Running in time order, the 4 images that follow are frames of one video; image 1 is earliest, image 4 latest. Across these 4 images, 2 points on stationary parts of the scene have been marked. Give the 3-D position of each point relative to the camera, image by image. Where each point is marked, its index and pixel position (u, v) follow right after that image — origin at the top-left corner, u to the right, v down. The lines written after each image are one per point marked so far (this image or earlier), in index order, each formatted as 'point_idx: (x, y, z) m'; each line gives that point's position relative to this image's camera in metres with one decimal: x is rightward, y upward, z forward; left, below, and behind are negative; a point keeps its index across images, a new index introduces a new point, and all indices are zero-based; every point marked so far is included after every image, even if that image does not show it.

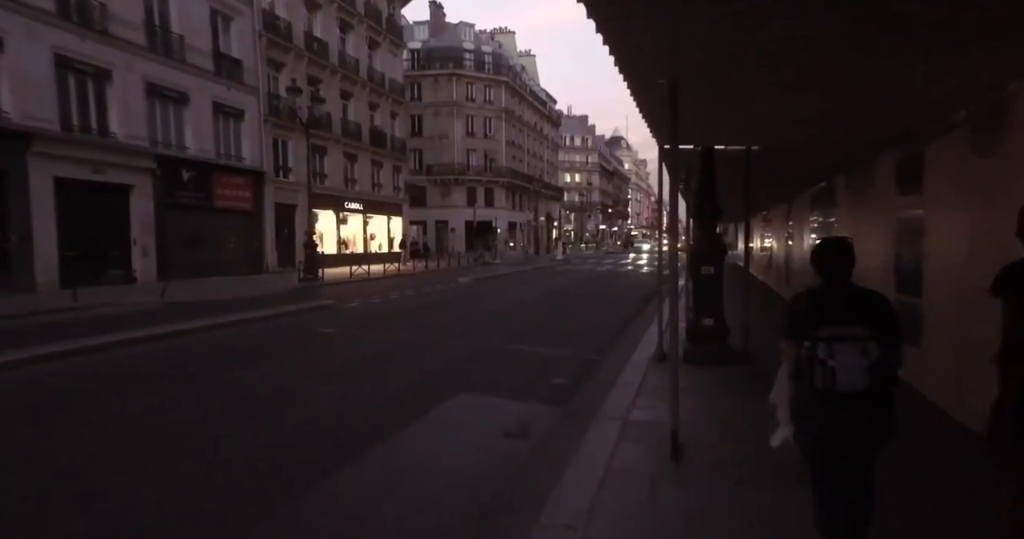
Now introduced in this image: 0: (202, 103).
0: (-10.0, +5.4, +18.1) m
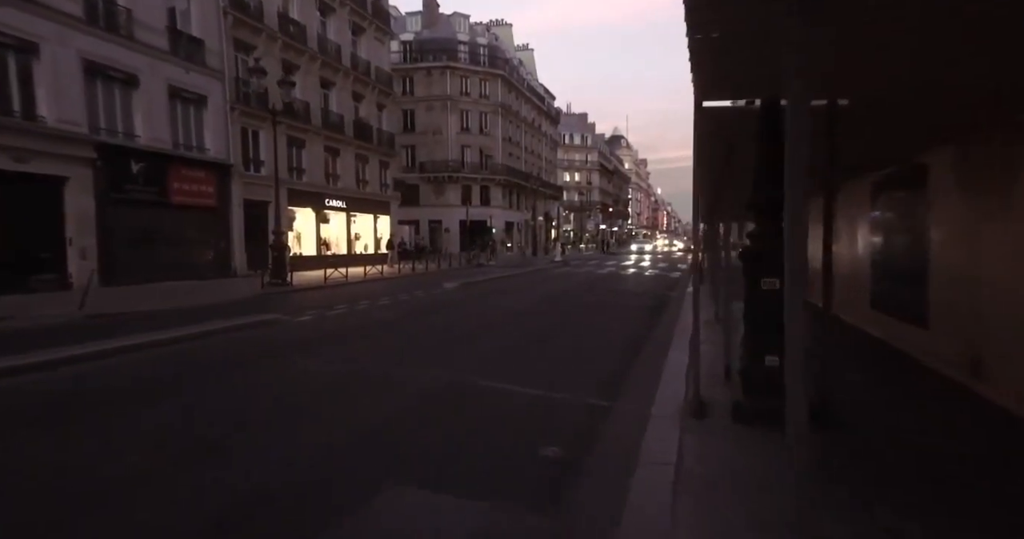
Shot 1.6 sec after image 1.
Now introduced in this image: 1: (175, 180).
0: (-10.3, +5.3, +16.1) m
1: (-10.1, +2.7, +16.8) m
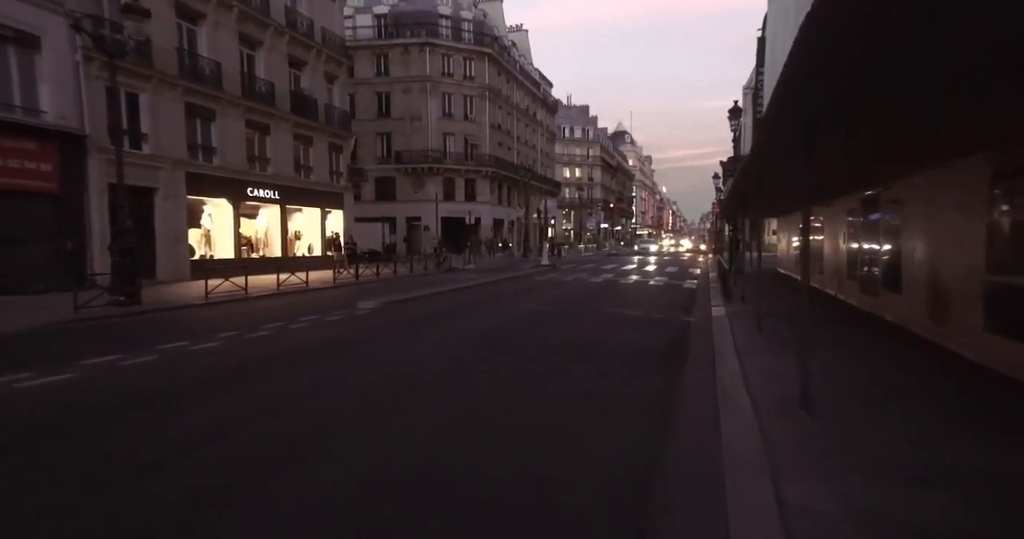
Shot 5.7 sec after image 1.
0: (-11.3, +5.1, +11.0) m
1: (-11.2, +2.5, +11.7) m
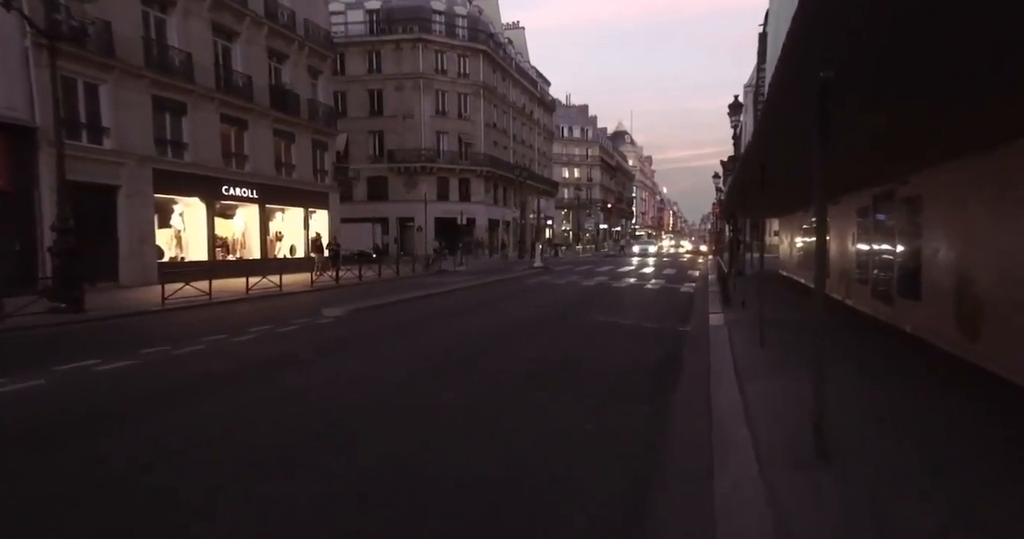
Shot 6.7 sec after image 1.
0: (-11.7, +5.0, +10.1) m
1: (-11.5, +2.4, +10.7) m
